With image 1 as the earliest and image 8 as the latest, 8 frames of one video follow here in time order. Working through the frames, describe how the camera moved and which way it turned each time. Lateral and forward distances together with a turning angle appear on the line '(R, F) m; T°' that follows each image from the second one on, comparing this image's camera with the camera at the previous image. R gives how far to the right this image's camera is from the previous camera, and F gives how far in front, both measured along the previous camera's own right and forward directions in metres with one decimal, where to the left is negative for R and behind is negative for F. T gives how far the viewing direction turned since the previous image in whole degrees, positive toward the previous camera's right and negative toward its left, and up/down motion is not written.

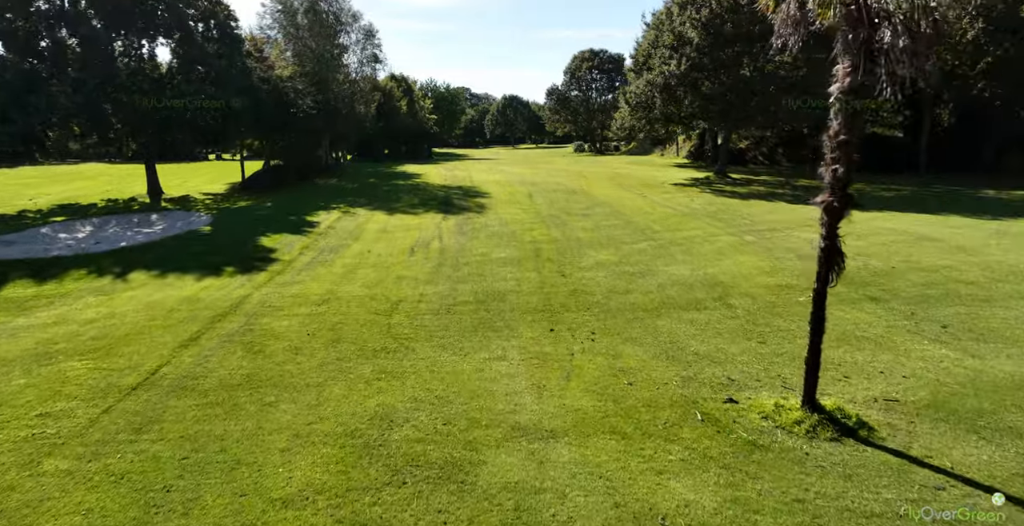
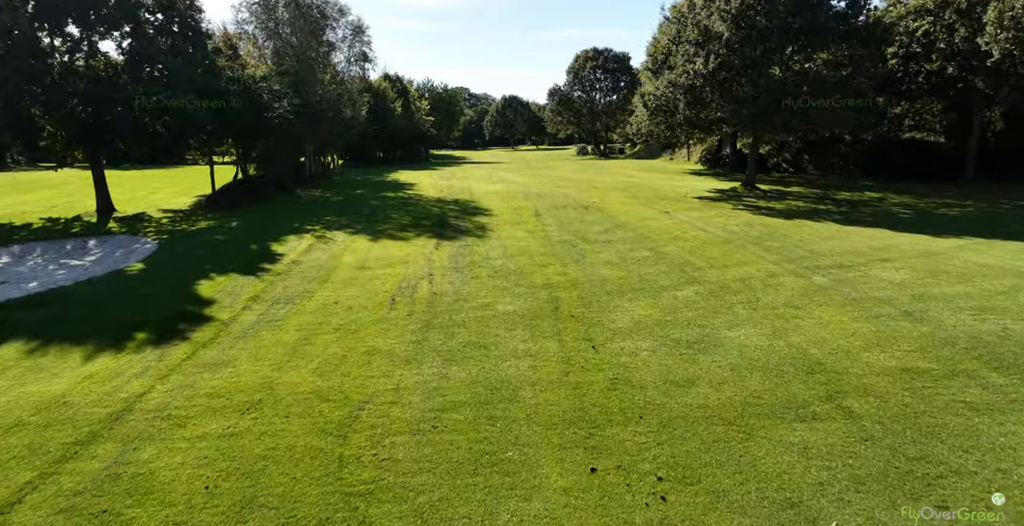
(-0.2, +2.7) m; 0°
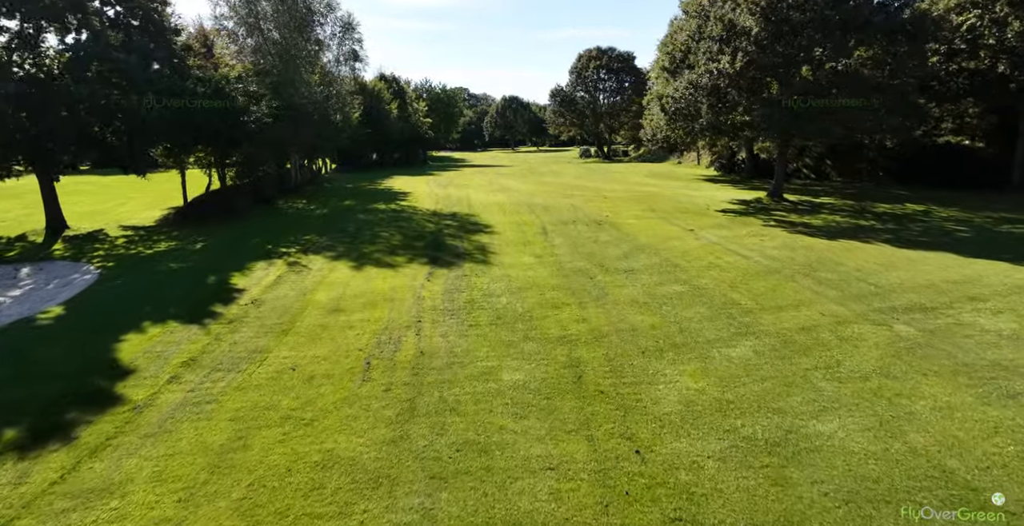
(-0.1, +2.1) m; 0°
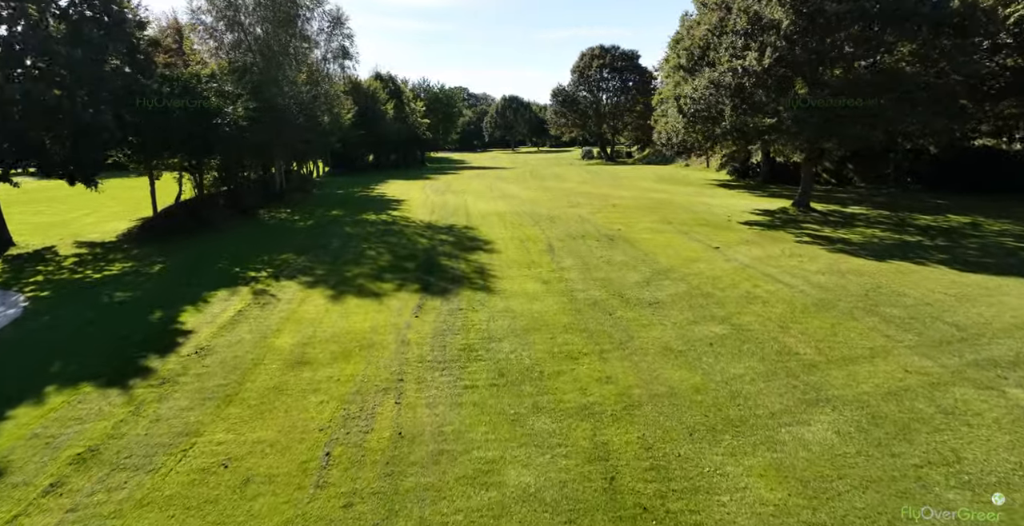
(-0.1, +1.9) m; 0°
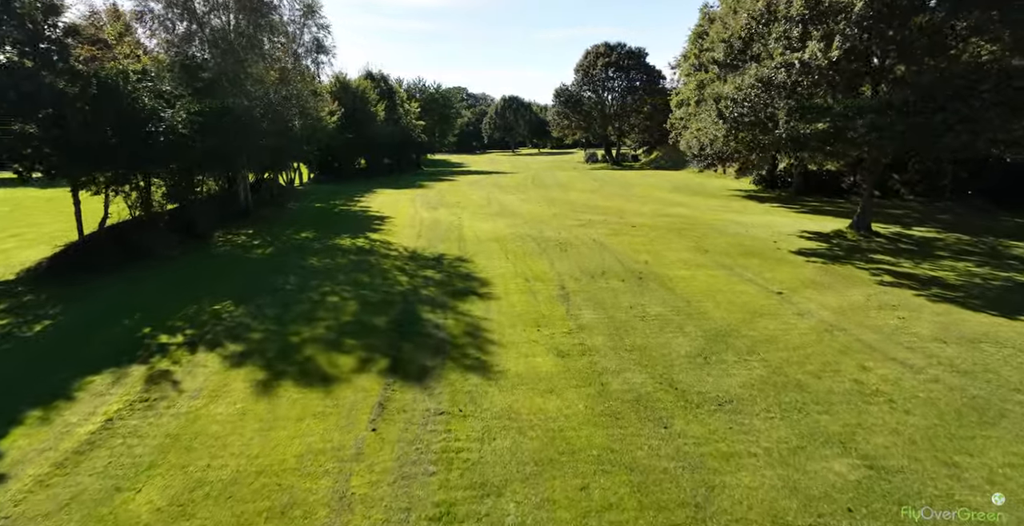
(-0.1, +3.3) m; 0°
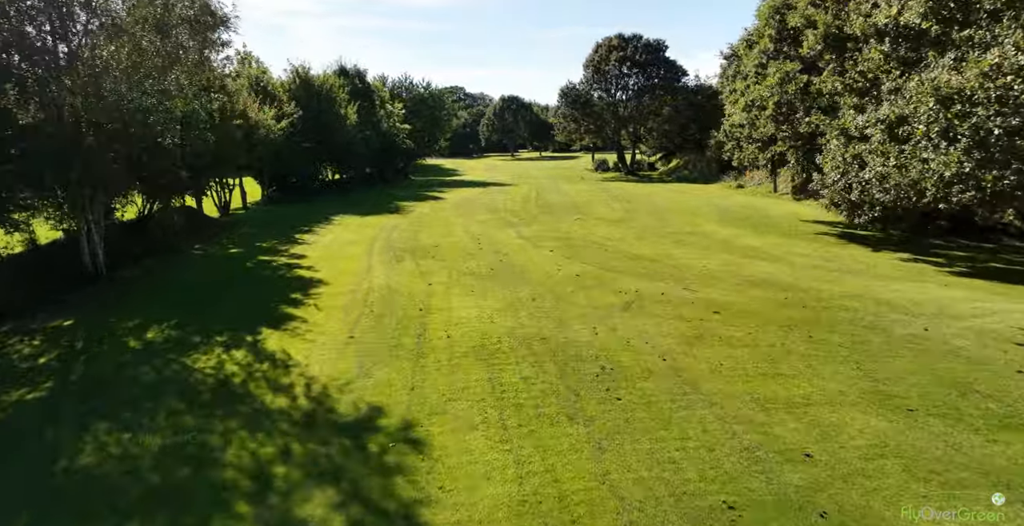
(0.0, +7.9) m; 0°
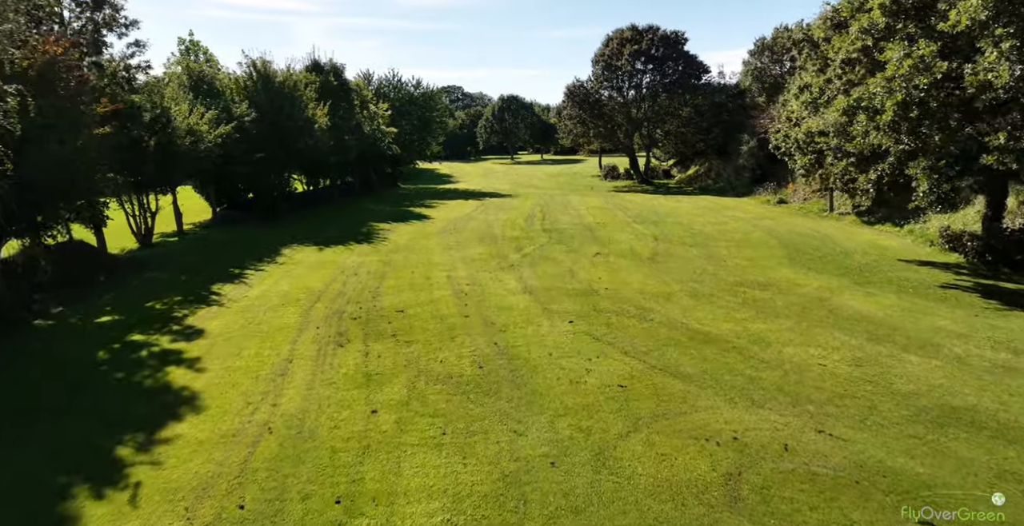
(0.0, +5.9) m; 0°
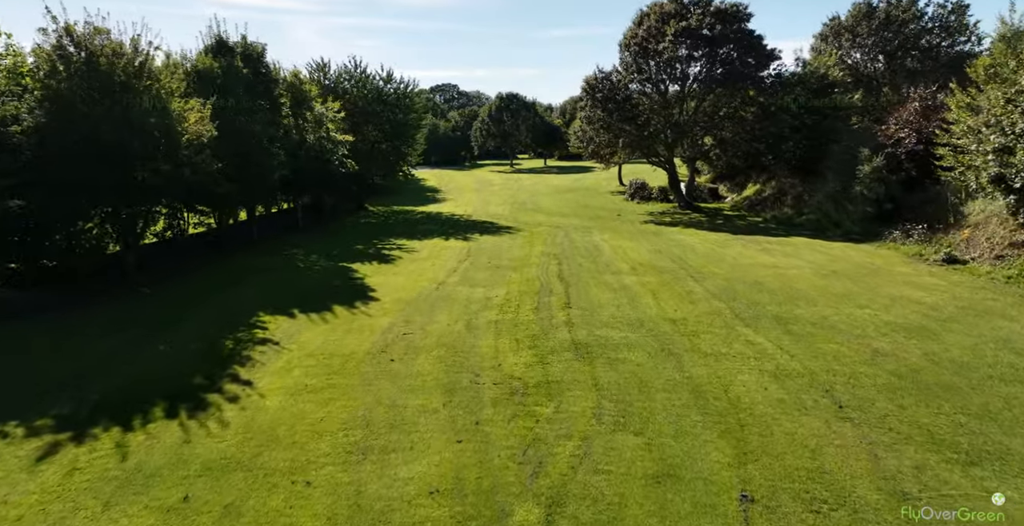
(-0.1, +12.9) m; 0°
